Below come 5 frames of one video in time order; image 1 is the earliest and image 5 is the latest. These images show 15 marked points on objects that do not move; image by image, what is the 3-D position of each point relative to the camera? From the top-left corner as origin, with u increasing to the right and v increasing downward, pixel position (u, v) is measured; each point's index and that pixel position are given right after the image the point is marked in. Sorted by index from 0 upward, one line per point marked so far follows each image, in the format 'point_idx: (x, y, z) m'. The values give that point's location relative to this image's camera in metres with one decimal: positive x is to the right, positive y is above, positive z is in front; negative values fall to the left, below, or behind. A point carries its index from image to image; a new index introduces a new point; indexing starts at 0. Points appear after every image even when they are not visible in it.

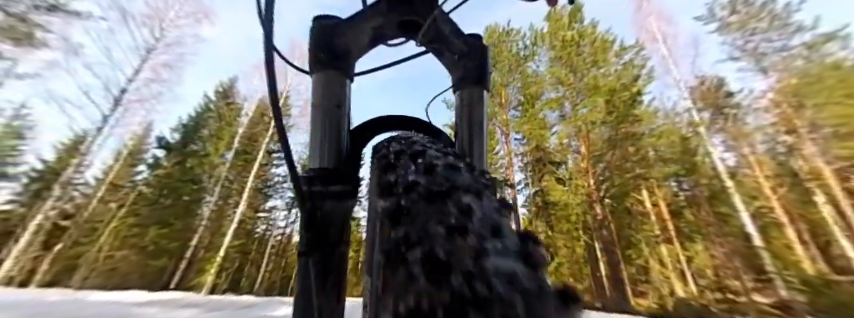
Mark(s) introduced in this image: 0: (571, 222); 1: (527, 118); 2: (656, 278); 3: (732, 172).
0: (+5.3, -2.4, +10.5) m
1: (+3.9, +1.7, +11.3) m
2: (+7.8, -4.0, +9.6) m
3: (+8.7, -0.4, +8.1) m
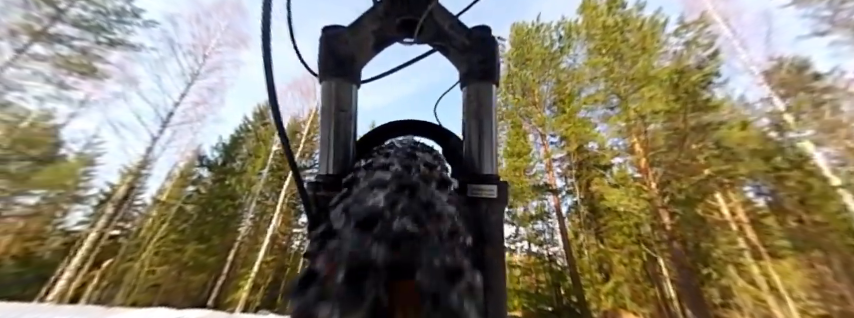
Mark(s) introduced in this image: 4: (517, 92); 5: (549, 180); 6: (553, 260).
0: (+6.4, -2.4, +9.1) m
1: (+5.0, +1.6, +10.2) m
2: (+8.8, -4.0, +7.8) m
3: (+9.4, -0.2, +6.4) m
4: (+3.6, +2.7, +11.2) m
5: (+4.5, -0.7, +10.5) m
6: (+5.0, -3.8, +10.7) m
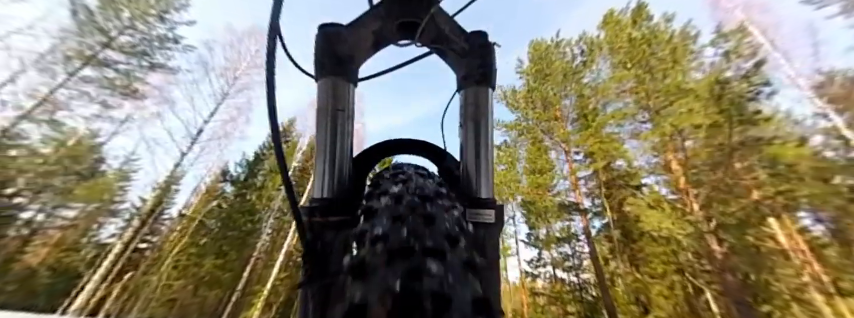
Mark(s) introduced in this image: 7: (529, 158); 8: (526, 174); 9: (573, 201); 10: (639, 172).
0: (+6.9, -3.0, +8.2) m
1: (+5.6, +1.0, +9.7) m
2: (+9.2, -4.5, +6.7) m
3: (+9.7, -0.6, +5.5) m
4: (+4.3, +2.0, +10.9) m
5: (+5.1, -1.4, +9.8) m
6: (+5.6, -4.4, +9.8) m
7: (+3.9, 0.0, +10.7) m
8: (+3.9, -0.6, +11.3) m
9: (+5.1, -1.5, +10.0) m
10: (+6.7, -0.4, +8.9) m
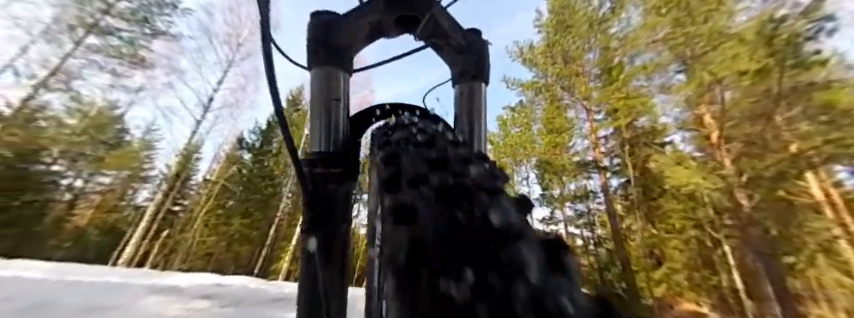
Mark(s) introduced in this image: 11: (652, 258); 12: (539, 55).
0: (+7.4, -1.7, +8.1) m
1: (+6.0, +2.3, +9.1) m
2: (+9.7, -3.3, +6.6) m
3: (+10.0, +0.3, +5.0) m
4: (+4.7, +3.5, +10.2) m
5: (+5.6, 0.0, +9.6) m
6: (+6.2, -3.0, +9.9) m
7: (+4.4, +1.5, +10.3) m
8: (+4.4, +1.0, +10.9) m
9: (+5.6, 0.0, +9.7) m
10: (+7.1, +0.9, +8.4) m
11: (+6.9, -3.0, +8.6) m
12: (+4.2, +3.9, +10.6) m
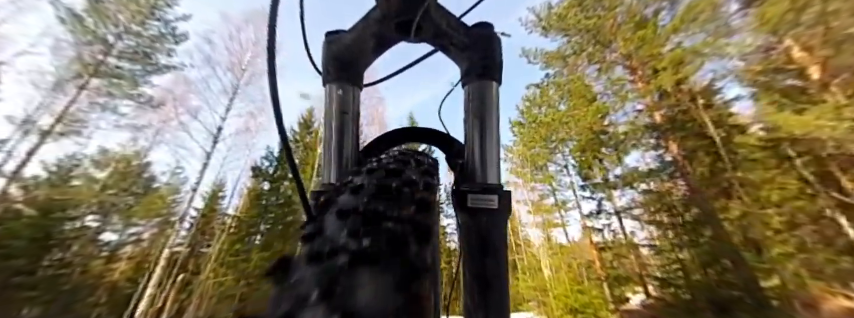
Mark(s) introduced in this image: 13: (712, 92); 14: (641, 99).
0: (+8.0, -0.6, +6.4) m
1: (+6.2, +3.2, +7.7) m
2: (+10.3, -1.9, +4.8) m
3: (+10.2, +1.9, +3.3) m
4: (+4.8, +4.2, +8.9) m
5: (+6.2, +0.9, +8.1) m
6: (+7.1, -2.1, +8.2) m
7: (+4.8, +2.1, +9.0) m
8: (+4.9, +1.6, +9.6) m
9: (+6.2, +0.8, +8.2) m
10: (+7.4, +1.9, +6.9) m
11: (+7.7, -2.0, +6.9) m
12: (+4.4, +4.5, +9.4) m
13: (+7.3, +1.8, +6.9) m
14: (+5.9, +1.5, +8.2) m
